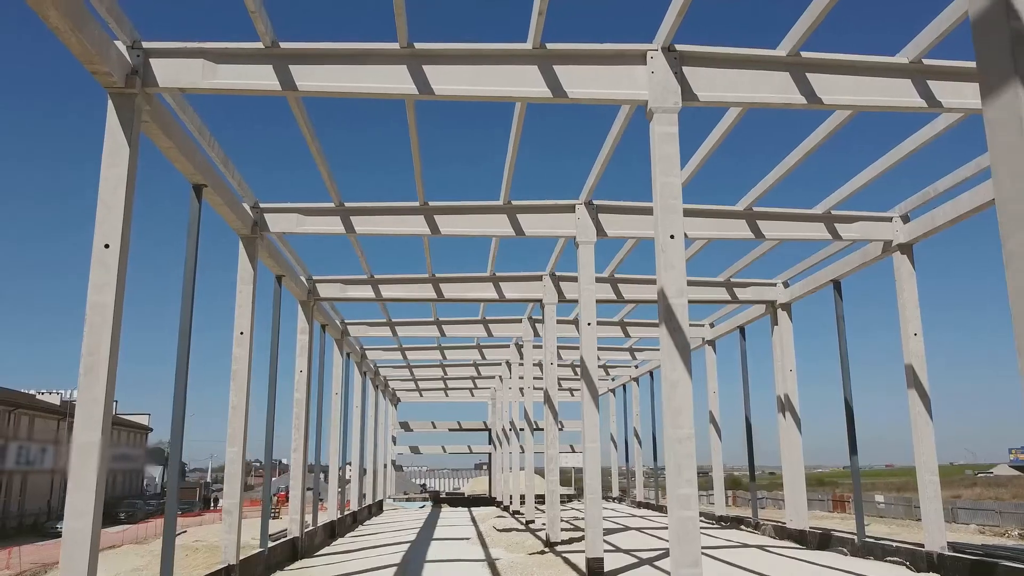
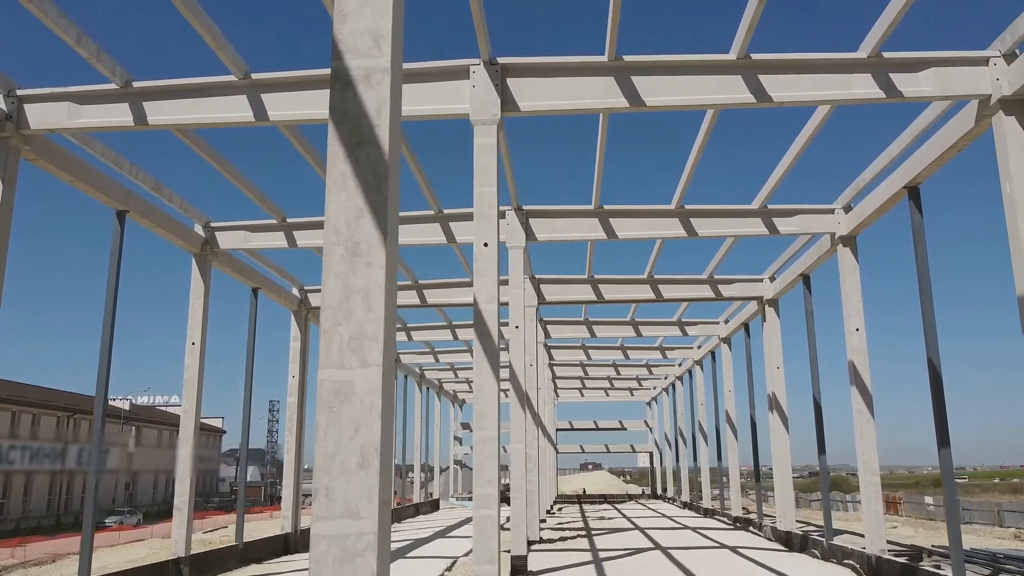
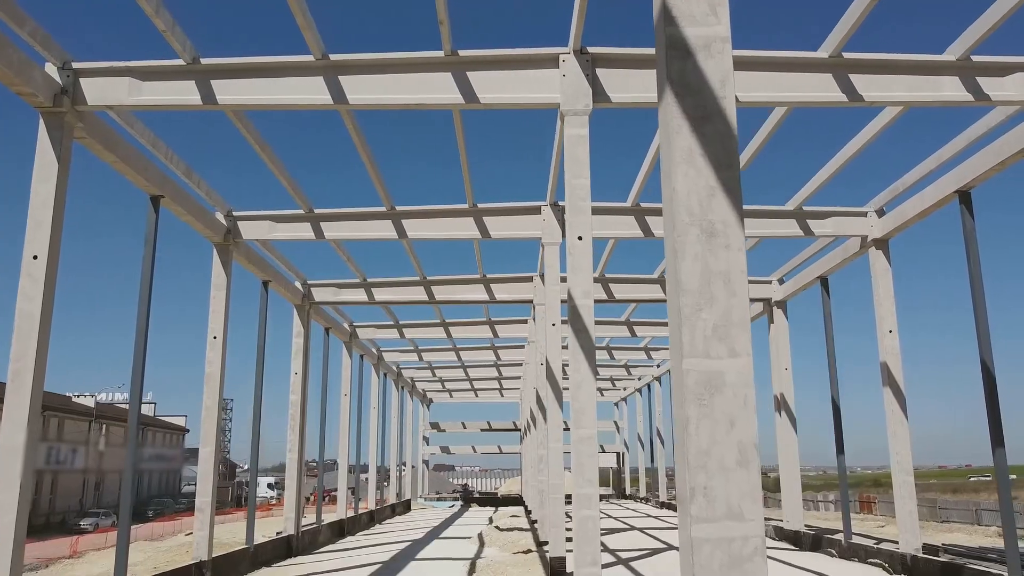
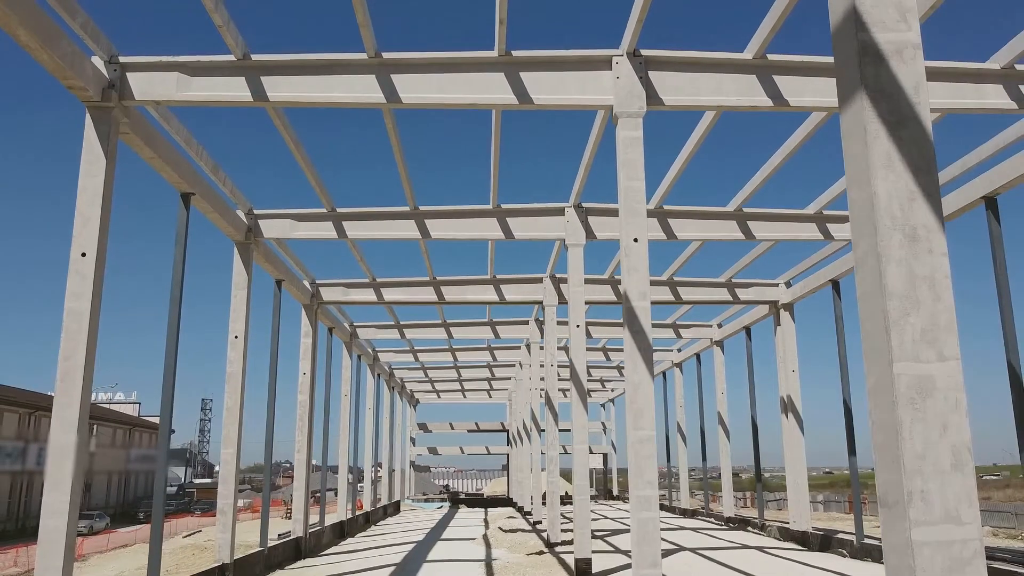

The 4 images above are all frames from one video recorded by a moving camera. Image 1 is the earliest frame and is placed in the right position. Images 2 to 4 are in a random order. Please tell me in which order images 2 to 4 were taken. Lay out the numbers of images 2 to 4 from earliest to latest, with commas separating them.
4, 3, 2
